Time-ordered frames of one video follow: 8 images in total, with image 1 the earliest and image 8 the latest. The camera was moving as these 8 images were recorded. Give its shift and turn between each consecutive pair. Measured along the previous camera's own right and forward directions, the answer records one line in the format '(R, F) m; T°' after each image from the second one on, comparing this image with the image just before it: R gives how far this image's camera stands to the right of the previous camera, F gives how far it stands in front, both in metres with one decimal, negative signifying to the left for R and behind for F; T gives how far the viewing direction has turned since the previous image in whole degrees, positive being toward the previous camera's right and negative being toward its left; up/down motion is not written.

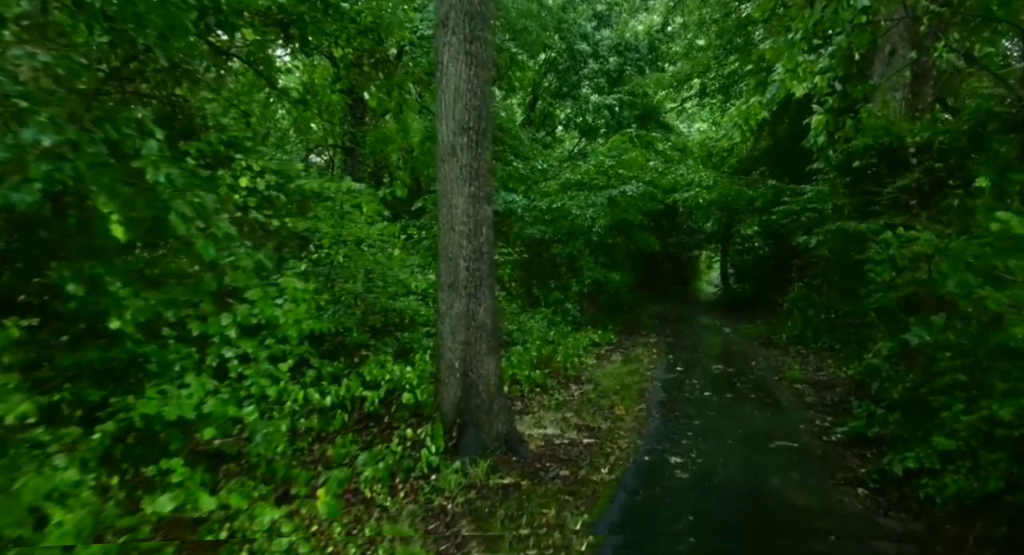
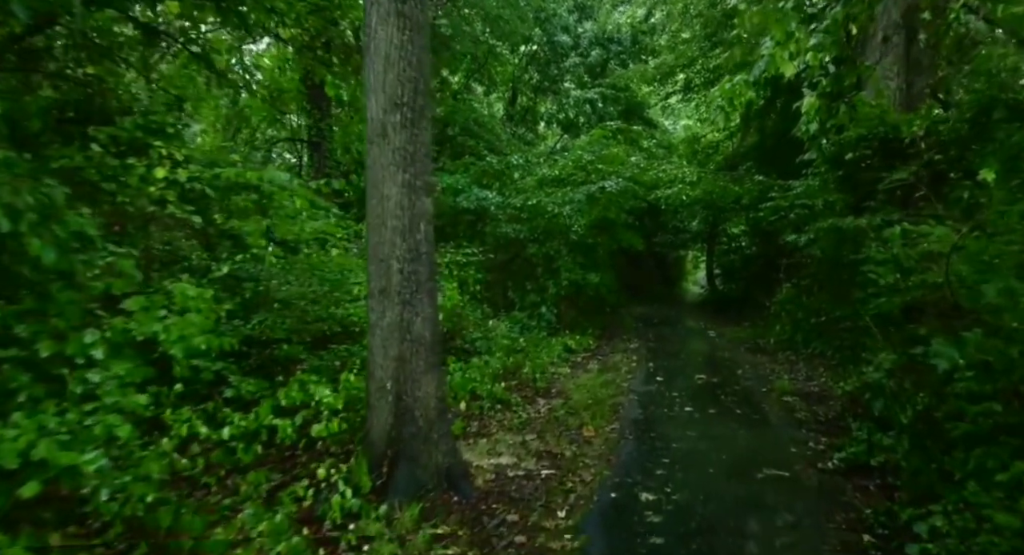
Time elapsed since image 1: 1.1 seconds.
(+0.3, +0.7) m; +1°
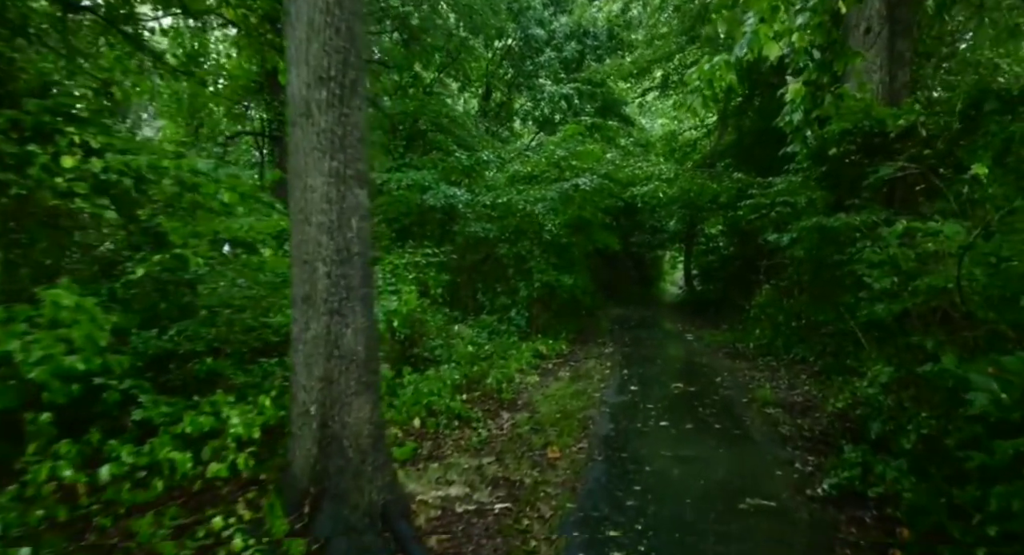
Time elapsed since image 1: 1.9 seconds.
(+0.2, +0.5) m; +2°
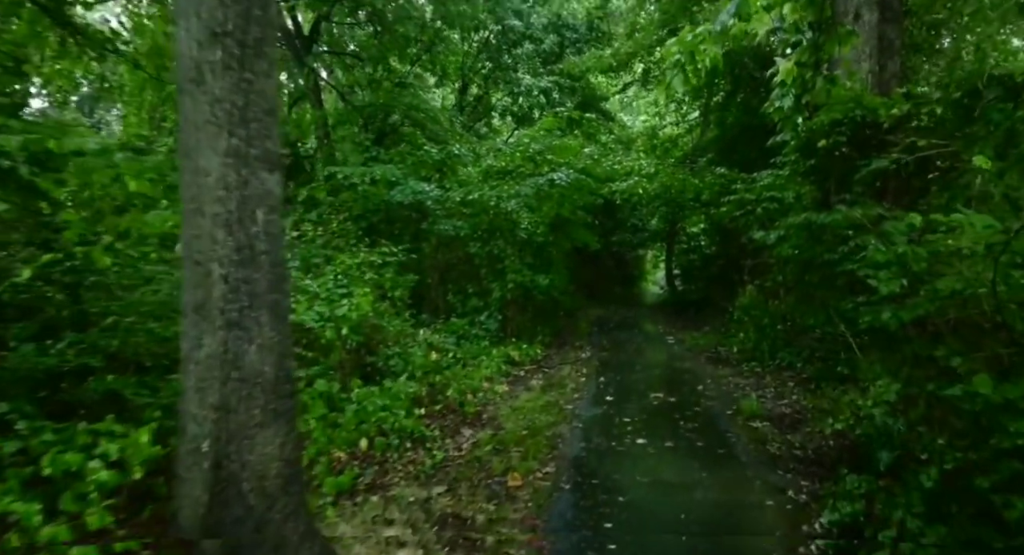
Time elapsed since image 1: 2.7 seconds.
(+0.2, +0.6) m; +2°
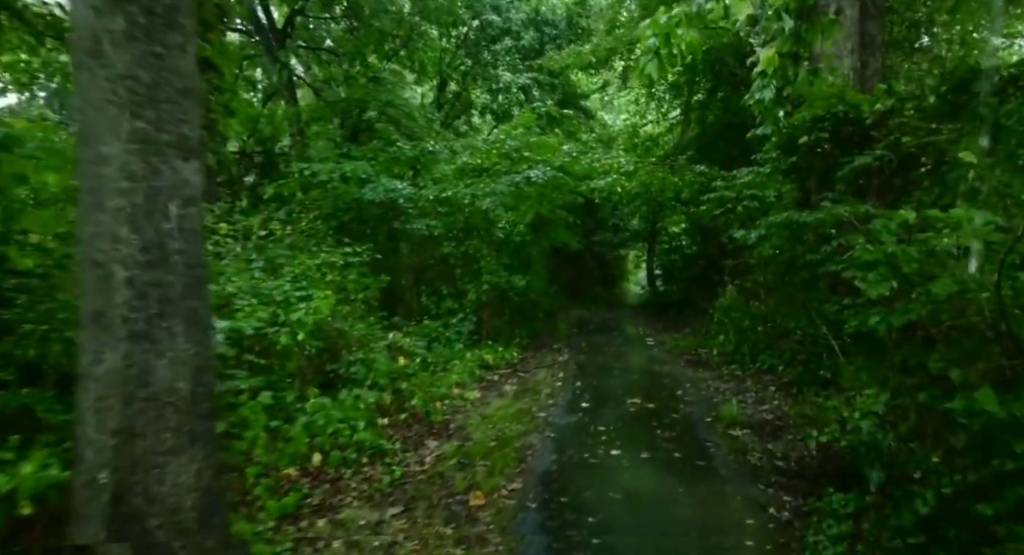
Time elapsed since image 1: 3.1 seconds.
(+0.1, +0.3) m; +2°
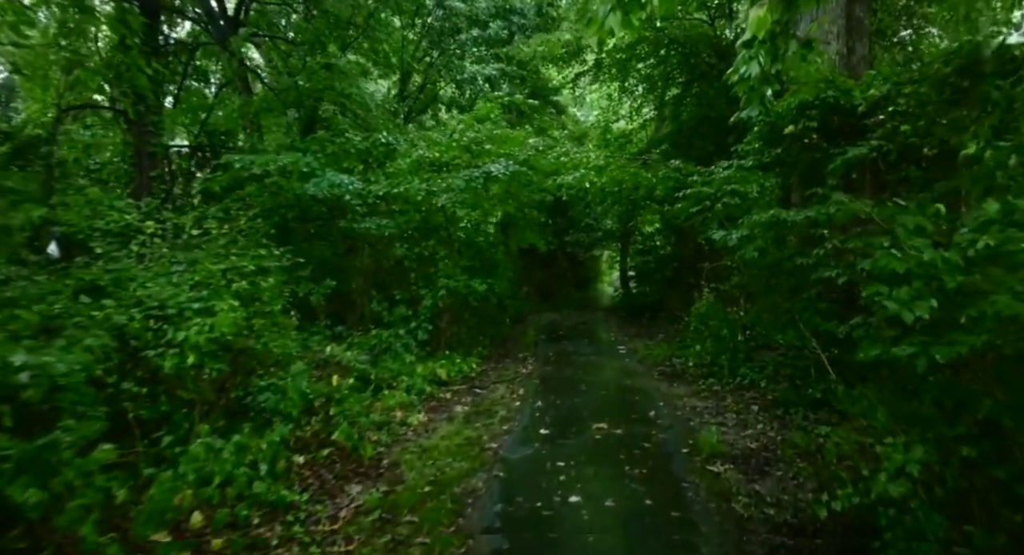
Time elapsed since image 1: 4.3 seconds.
(+0.3, +0.8) m; +2°
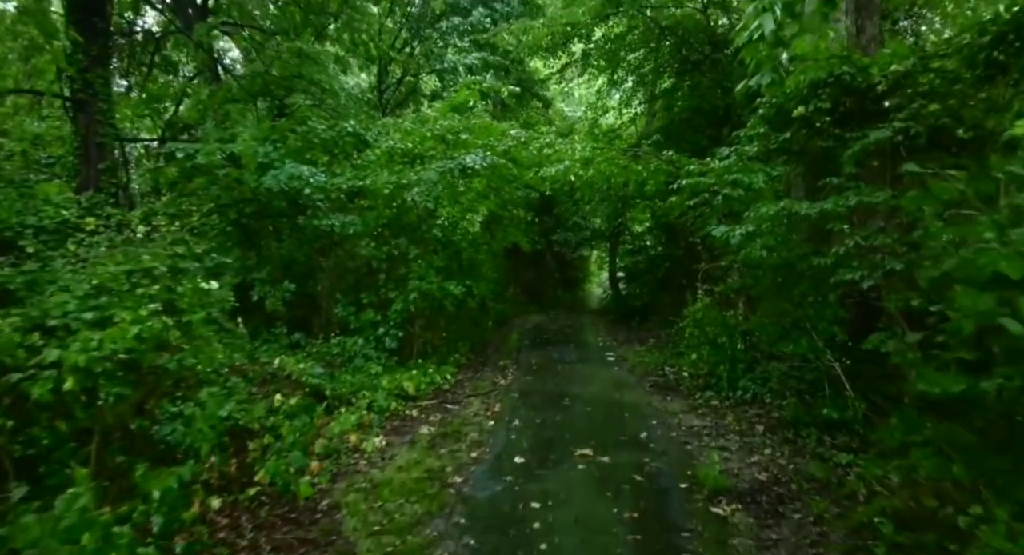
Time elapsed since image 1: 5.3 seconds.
(+0.2, +0.7) m; +1°
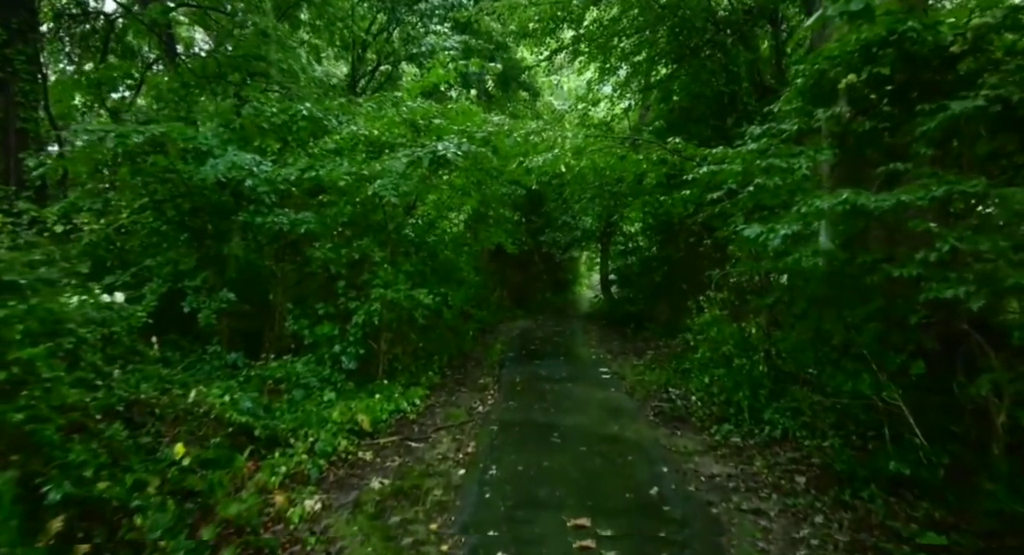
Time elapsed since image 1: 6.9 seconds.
(+0.1, +1.1) m; +1°
